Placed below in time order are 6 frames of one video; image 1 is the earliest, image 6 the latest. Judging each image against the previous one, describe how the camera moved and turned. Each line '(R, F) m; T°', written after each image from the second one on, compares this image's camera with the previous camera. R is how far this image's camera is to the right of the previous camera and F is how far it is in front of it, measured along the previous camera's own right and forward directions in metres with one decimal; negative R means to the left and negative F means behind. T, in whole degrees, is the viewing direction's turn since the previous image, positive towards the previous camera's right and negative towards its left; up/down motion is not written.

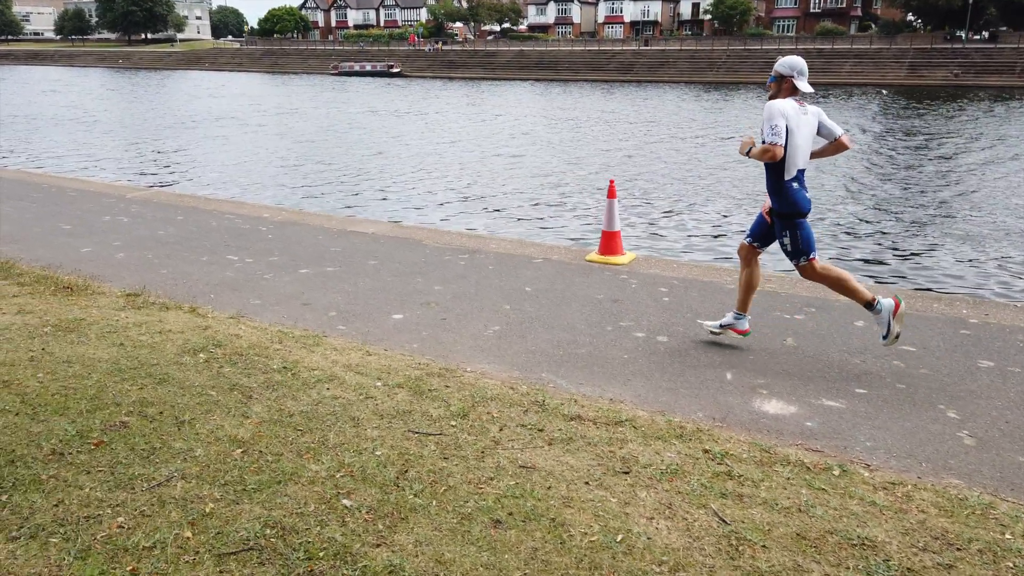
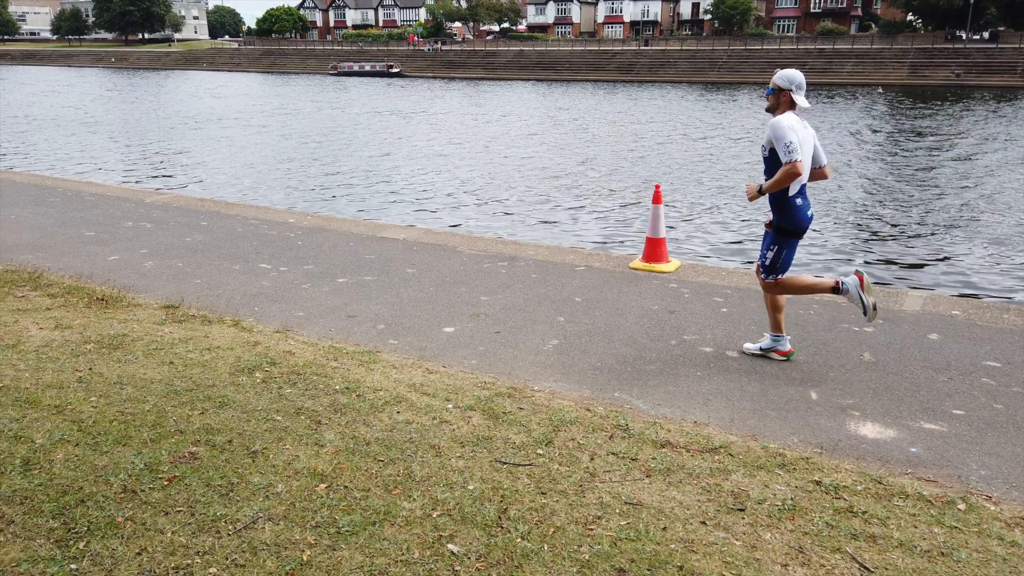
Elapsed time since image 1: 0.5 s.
(-0.4, +0.2) m; 0°
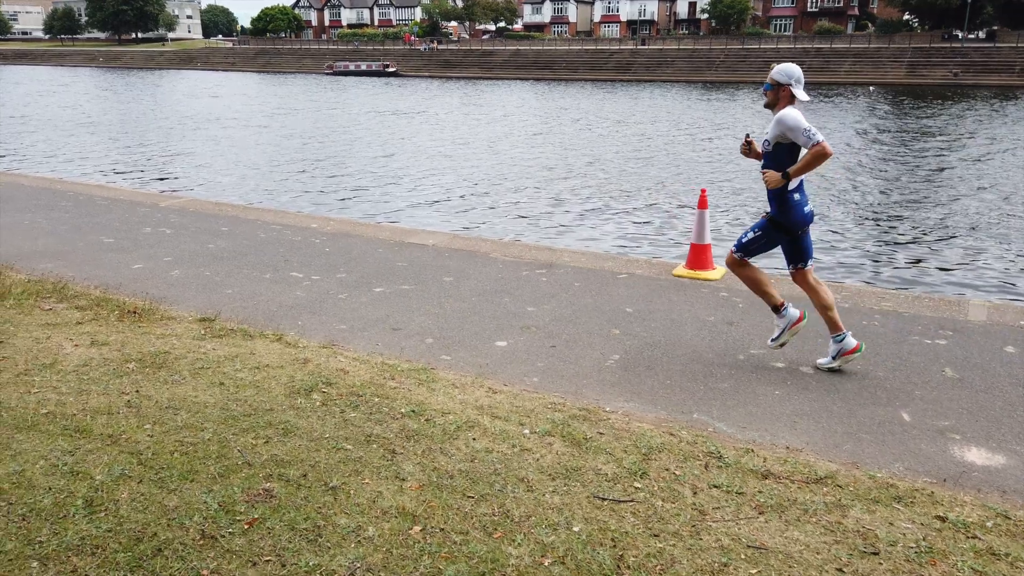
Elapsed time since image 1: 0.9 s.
(-0.4, +0.3) m; 0°
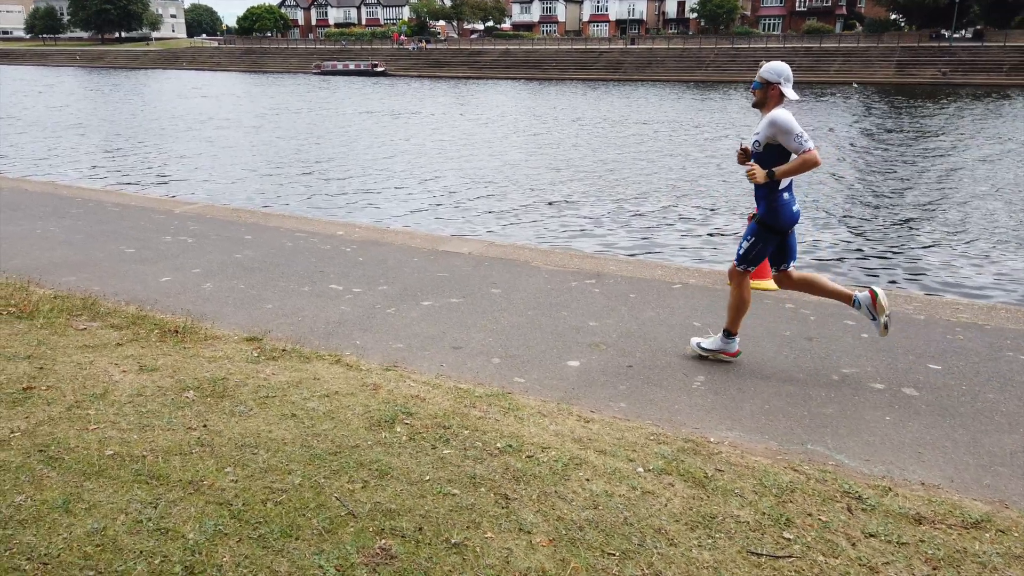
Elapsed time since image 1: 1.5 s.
(-0.5, +0.3) m; +1°
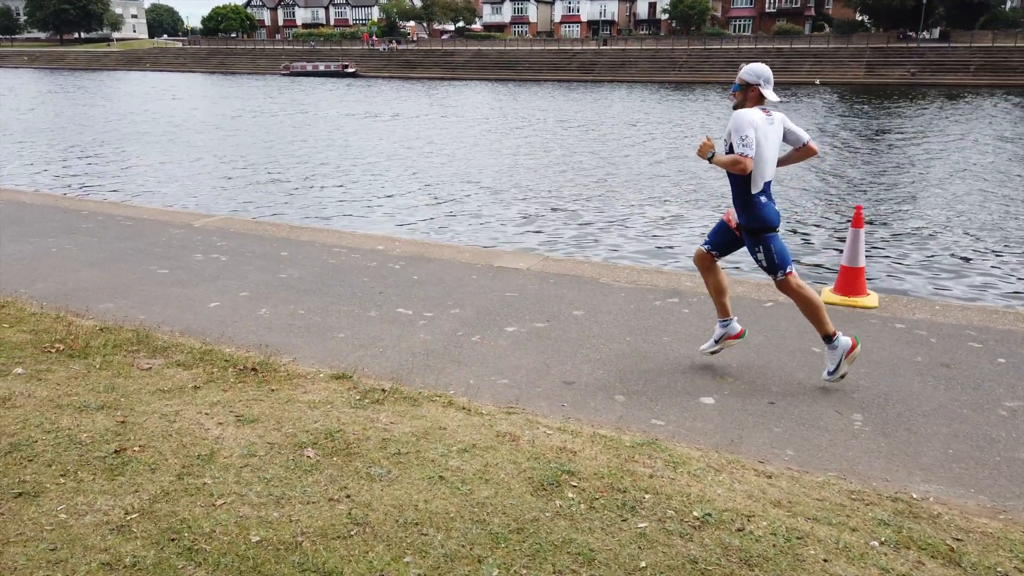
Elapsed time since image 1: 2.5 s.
(-0.8, +0.5) m; +2°
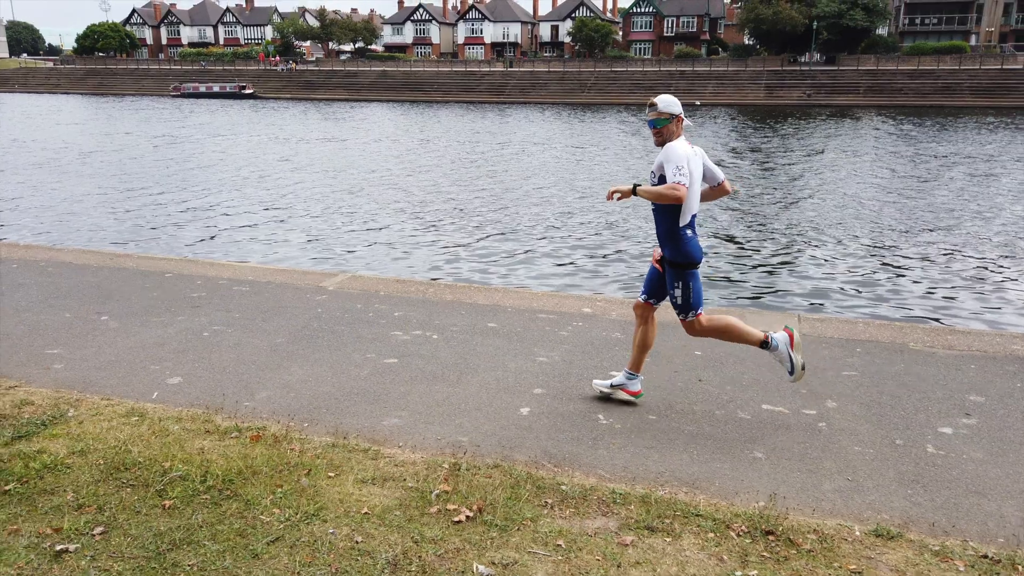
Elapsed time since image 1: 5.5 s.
(-2.9, +1.5) m; +7°
